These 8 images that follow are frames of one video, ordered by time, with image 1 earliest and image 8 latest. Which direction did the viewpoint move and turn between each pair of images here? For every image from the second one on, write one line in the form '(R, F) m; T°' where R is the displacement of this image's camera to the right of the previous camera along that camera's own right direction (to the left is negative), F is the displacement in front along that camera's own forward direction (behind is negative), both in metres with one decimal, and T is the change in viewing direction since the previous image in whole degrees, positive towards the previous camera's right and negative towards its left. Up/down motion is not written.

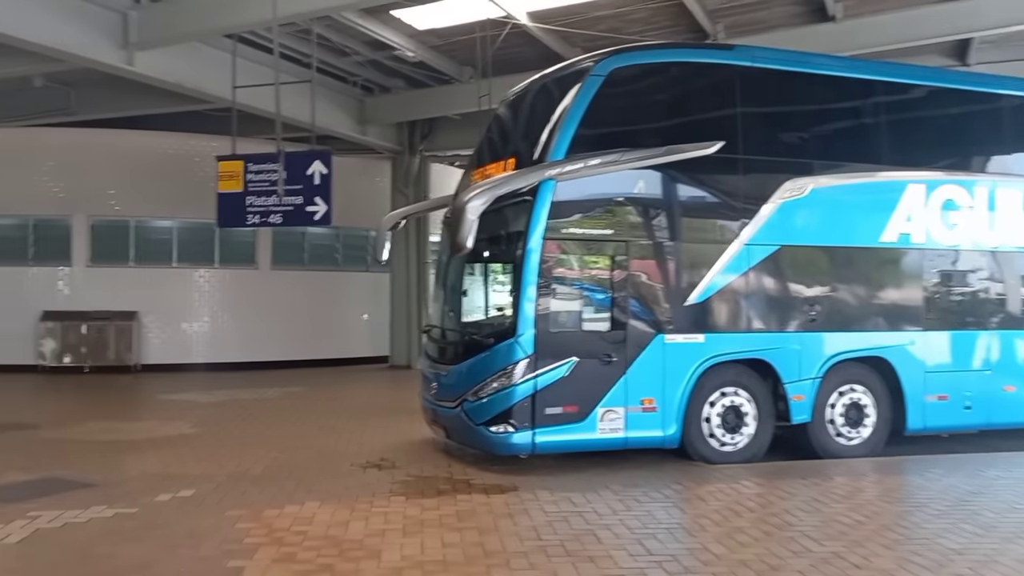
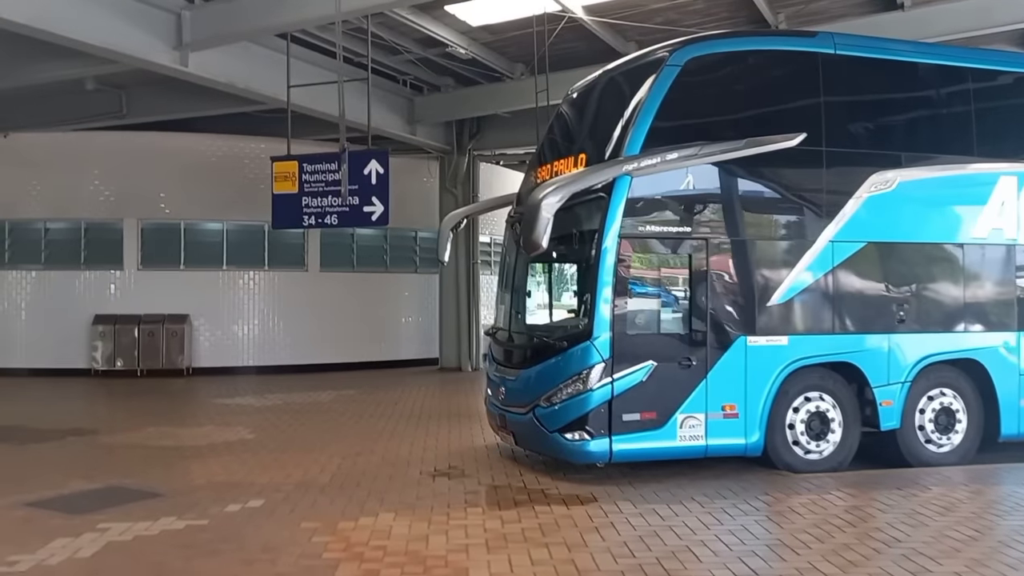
(-0.4, +0.3) m; -2°
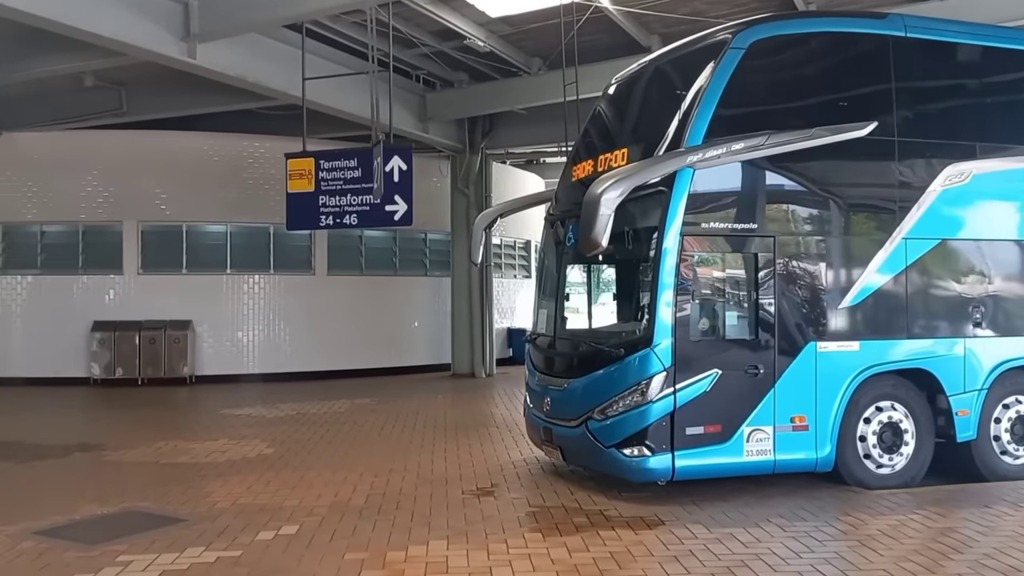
(-0.5, +0.6) m; +1°
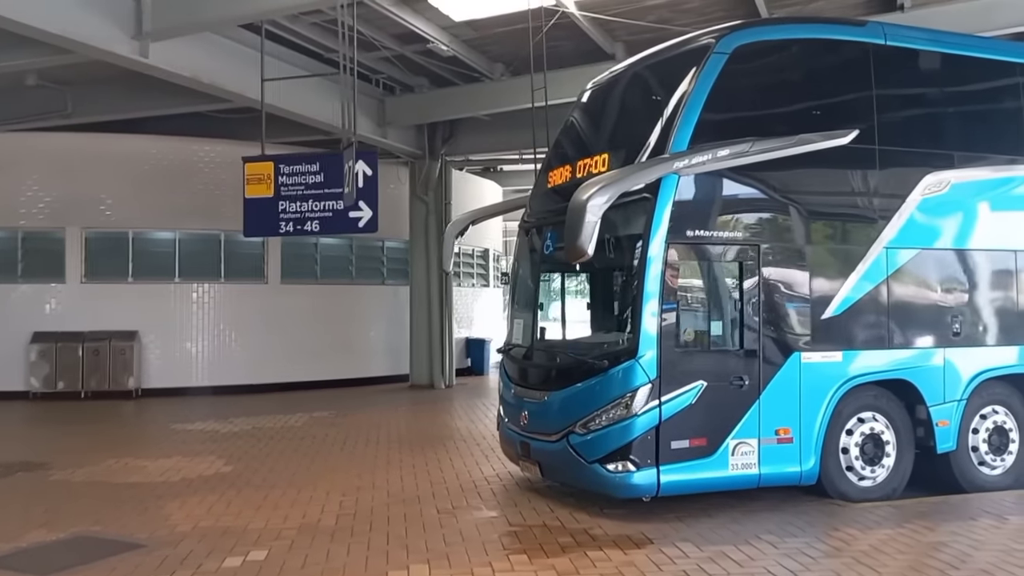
(-0.2, +0.3) m; +3°
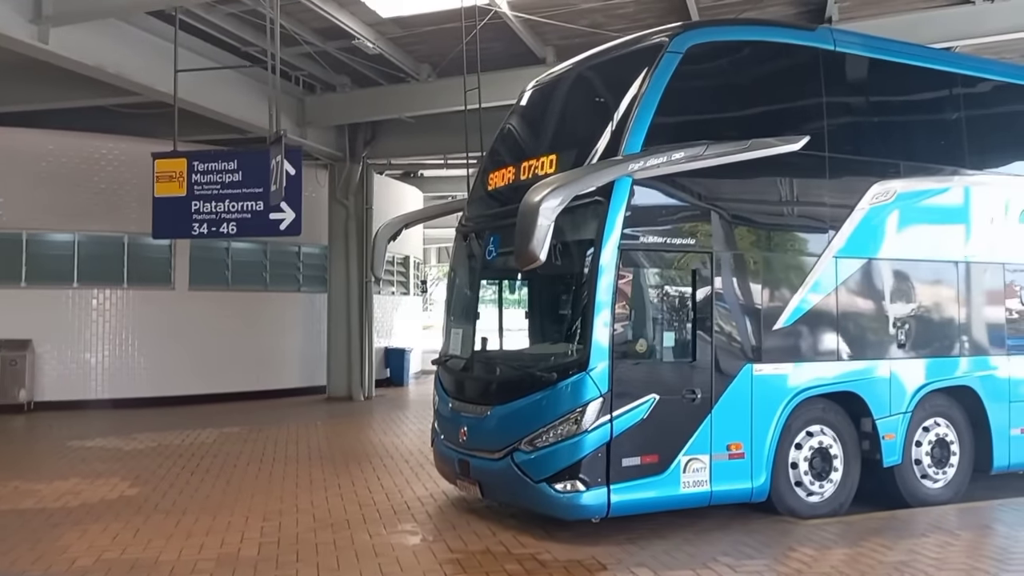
(-0.2, +0.5) m; +6°
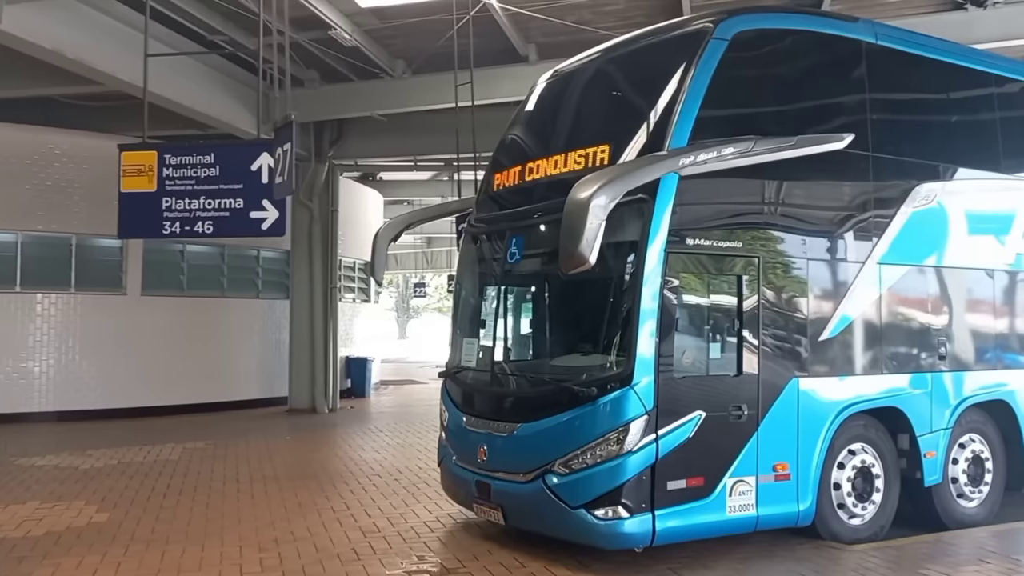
(-0.6, +0.6) m; +4°
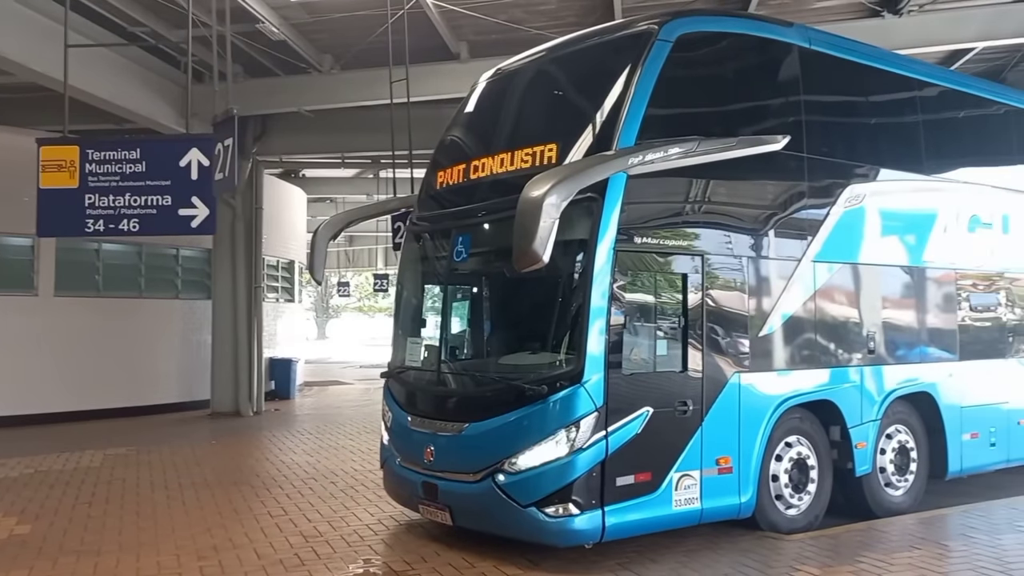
(-0.2, 0.0) m; +5°
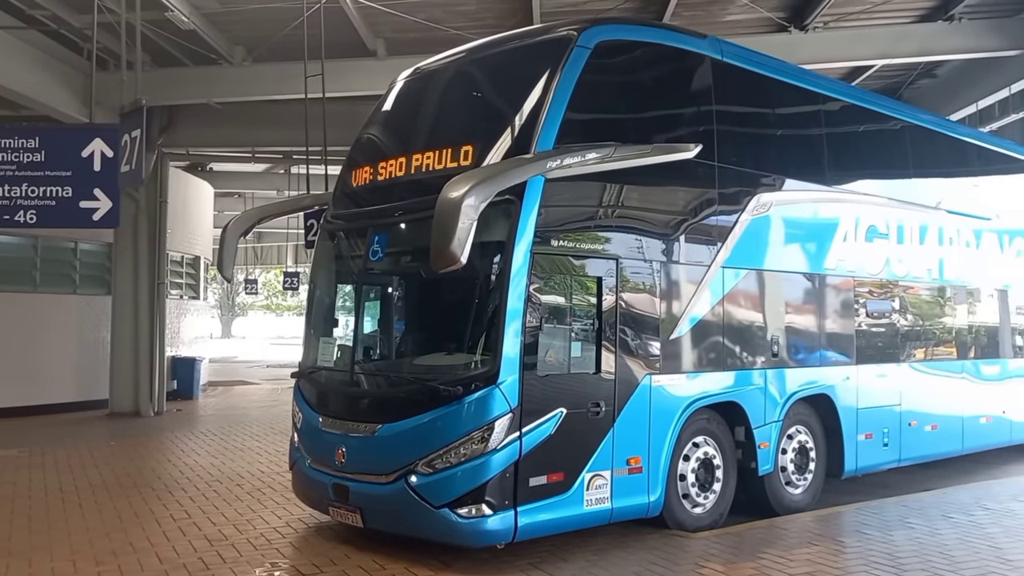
(0.0, 0.0) m; +6°
